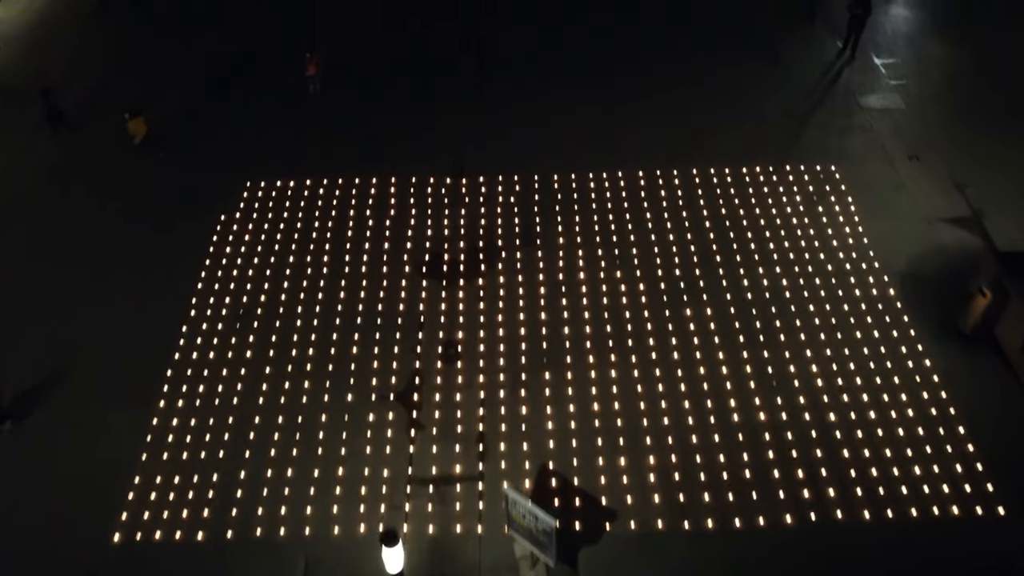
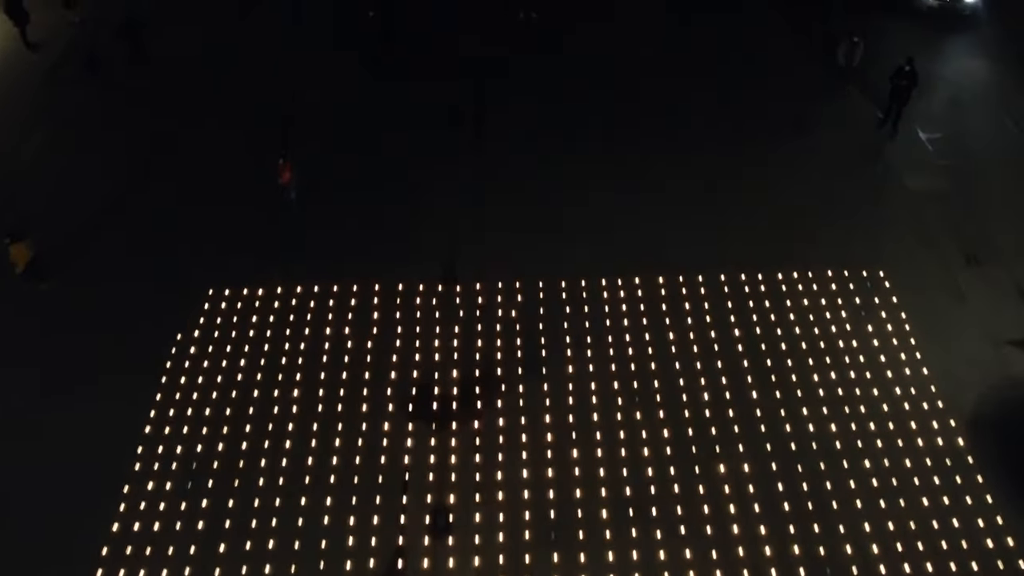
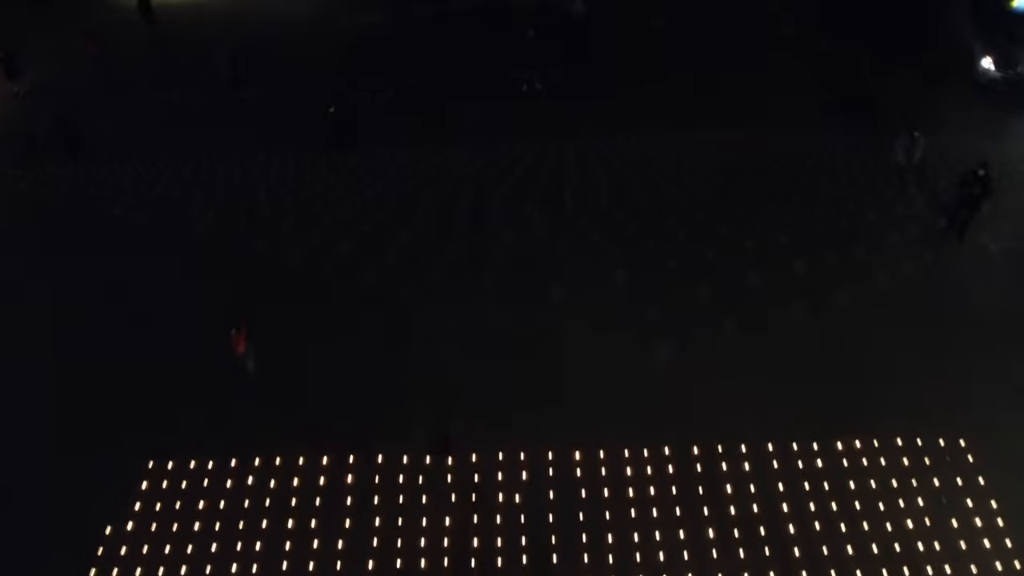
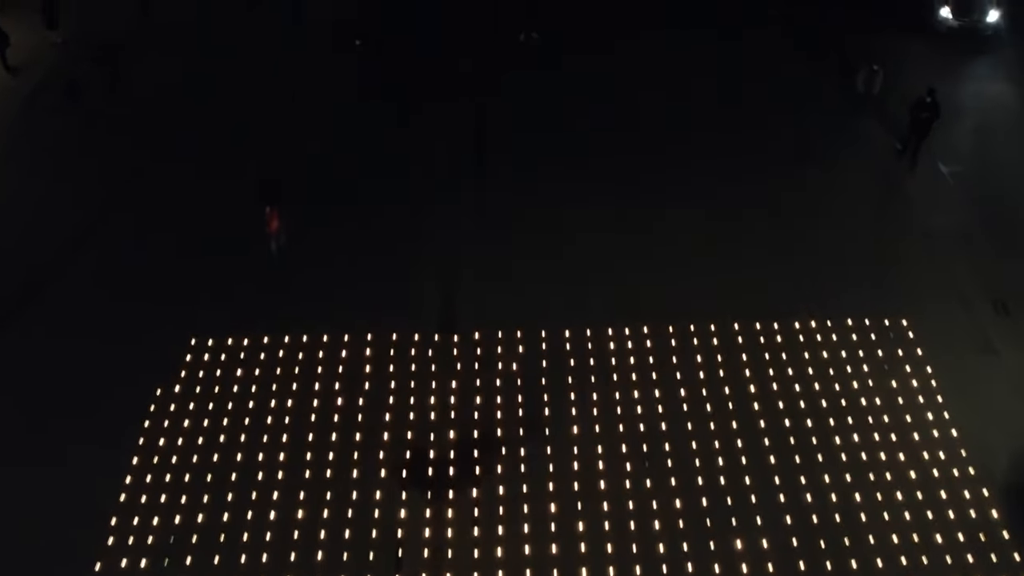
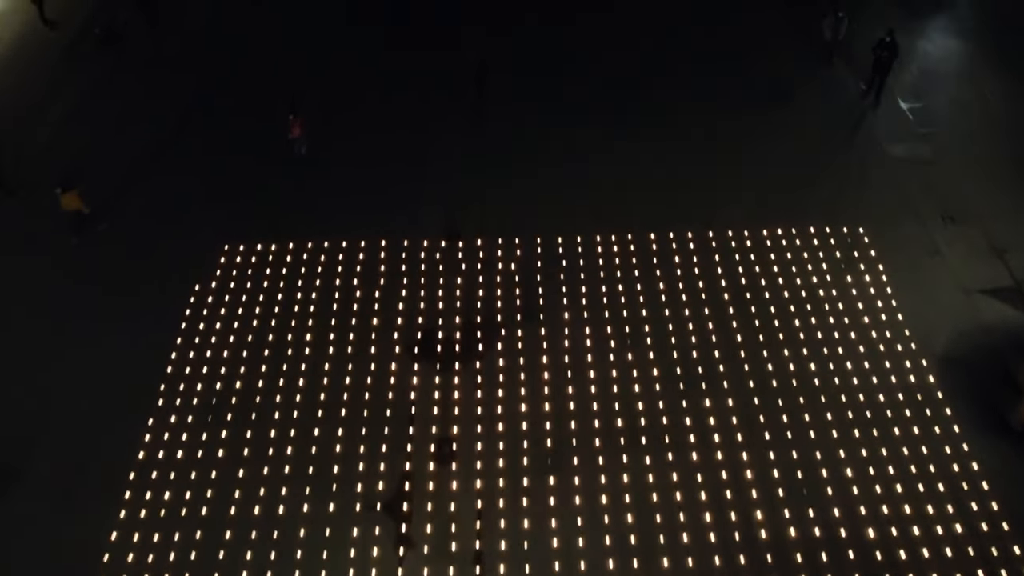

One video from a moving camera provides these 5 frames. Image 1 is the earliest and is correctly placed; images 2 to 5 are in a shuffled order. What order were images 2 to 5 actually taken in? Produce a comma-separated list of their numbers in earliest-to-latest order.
5, 2, 4, 3
